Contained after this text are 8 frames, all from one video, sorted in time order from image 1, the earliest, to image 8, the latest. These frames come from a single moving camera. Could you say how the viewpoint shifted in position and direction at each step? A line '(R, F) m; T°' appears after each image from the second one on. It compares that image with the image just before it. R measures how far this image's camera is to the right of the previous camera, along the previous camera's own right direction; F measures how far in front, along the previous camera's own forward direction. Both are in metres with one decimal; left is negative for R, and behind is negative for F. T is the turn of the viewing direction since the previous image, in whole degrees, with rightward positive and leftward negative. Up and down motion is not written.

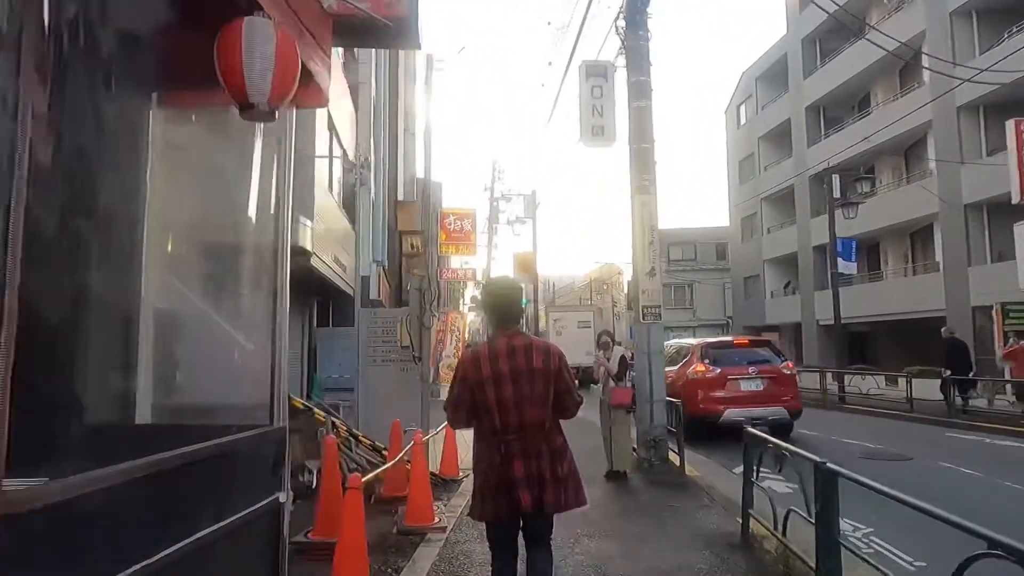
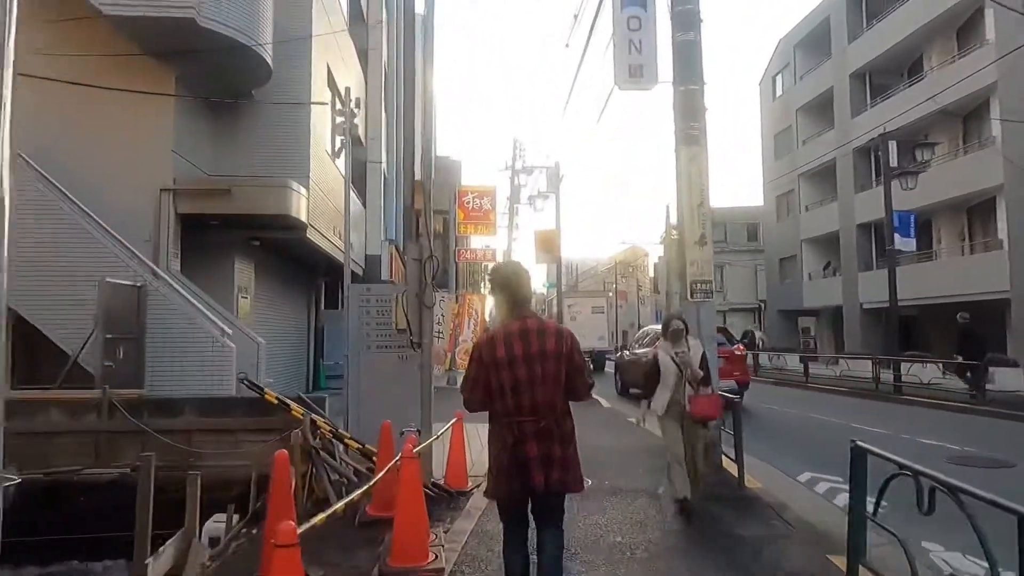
(0.0, +1.6) m; -2°
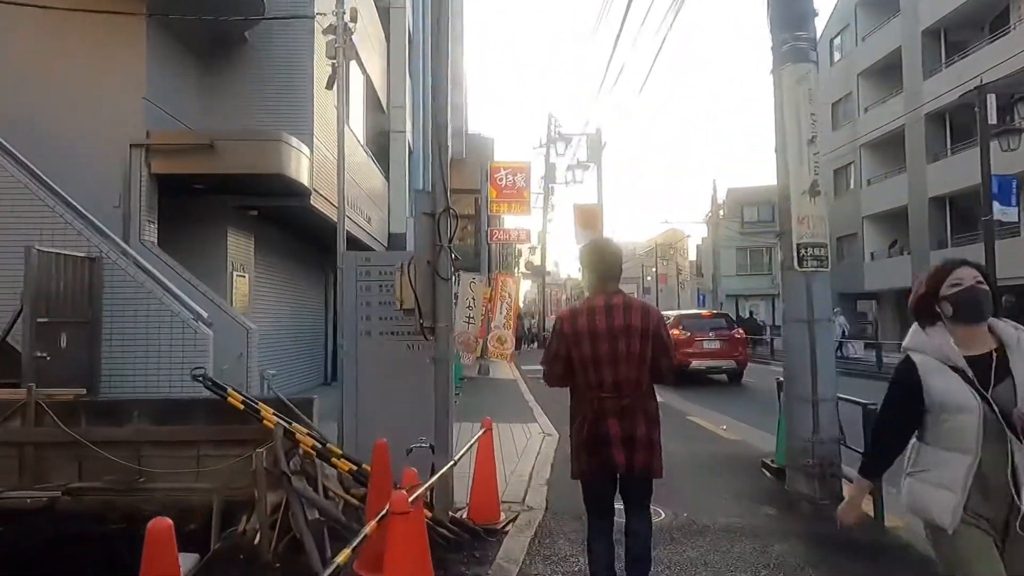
(-0.1, +1.9) m; -3°
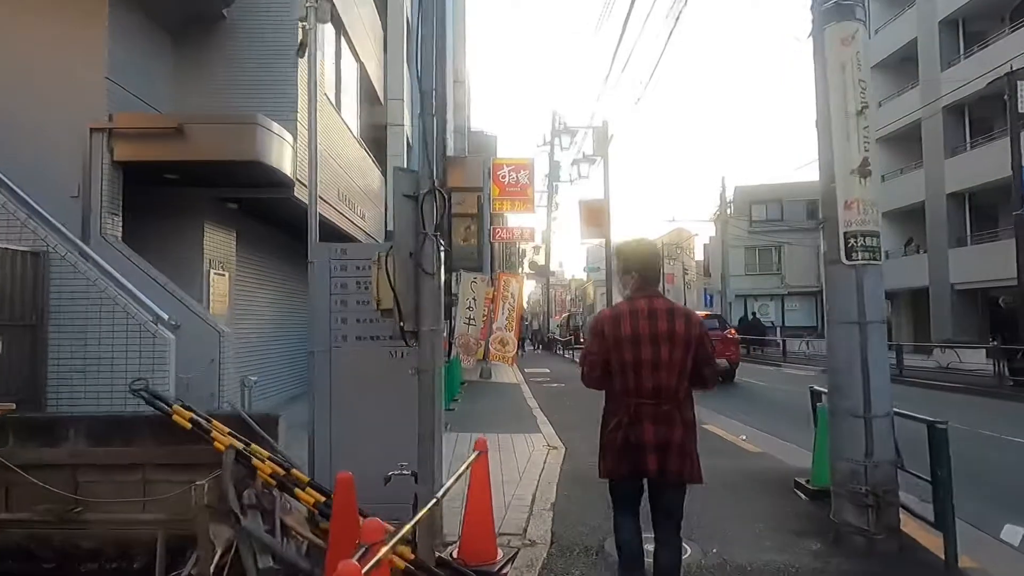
(0.0, +0.8) m; 0°
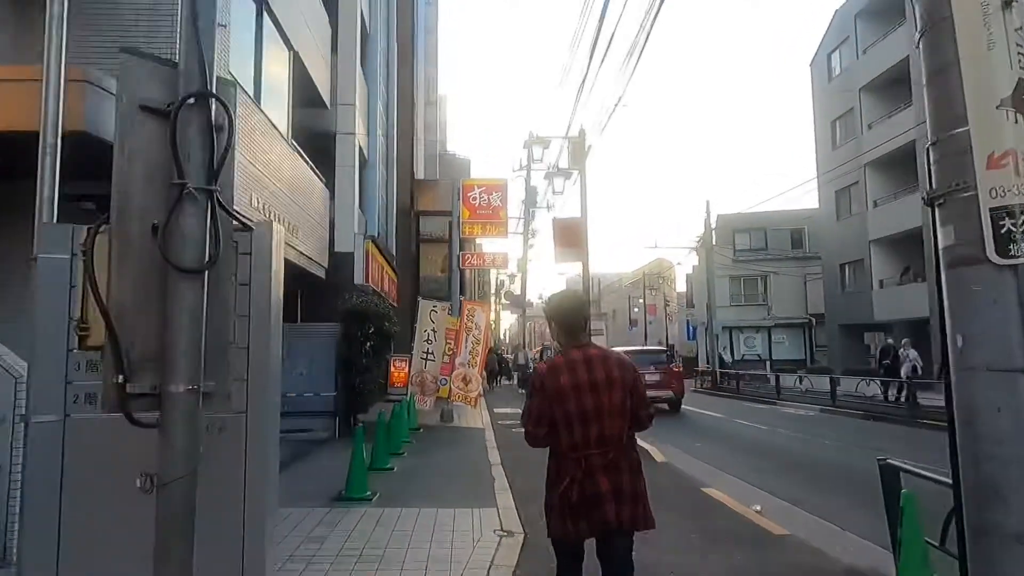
(+0.4, +2.3) m; +2°
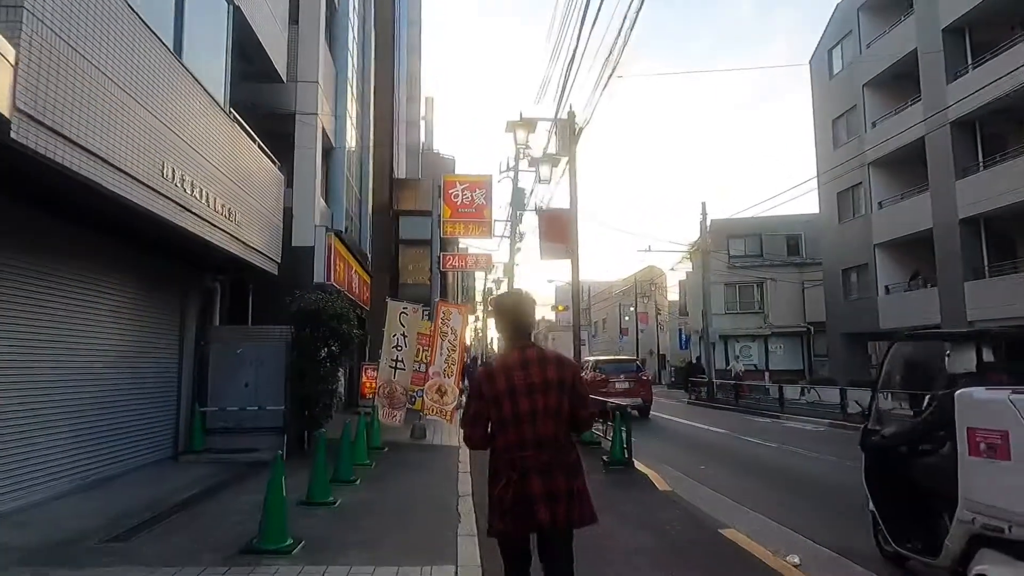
(+0.2, +1.8) m; +1°
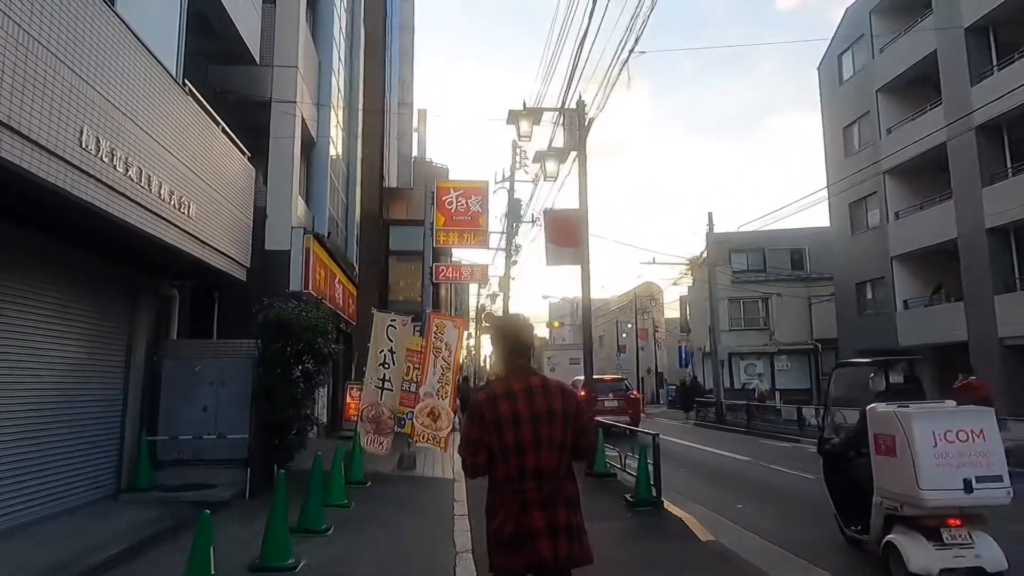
(-0.2, +1.7) m; +1°
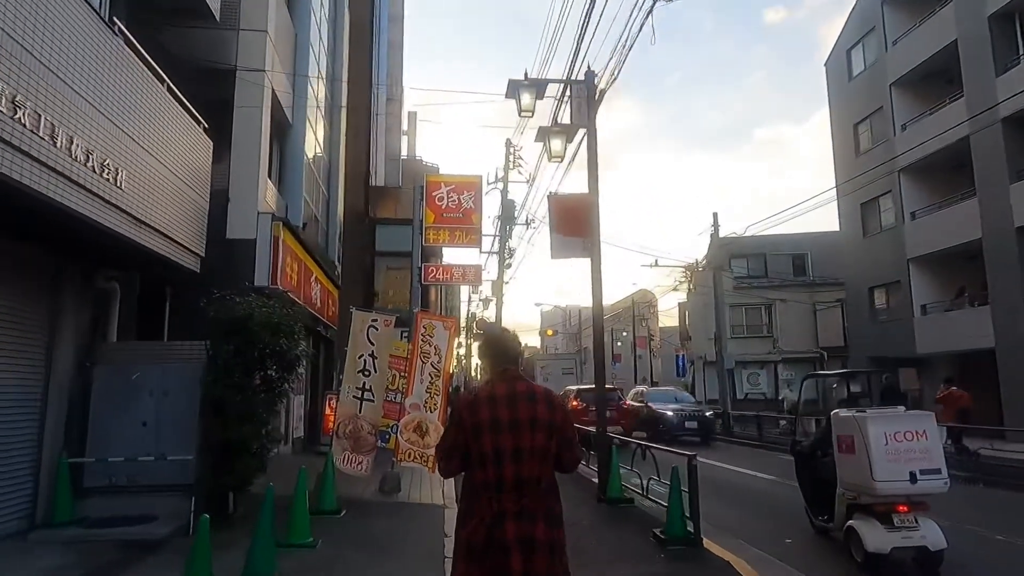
(-0.2, +1.7) m; +1°
